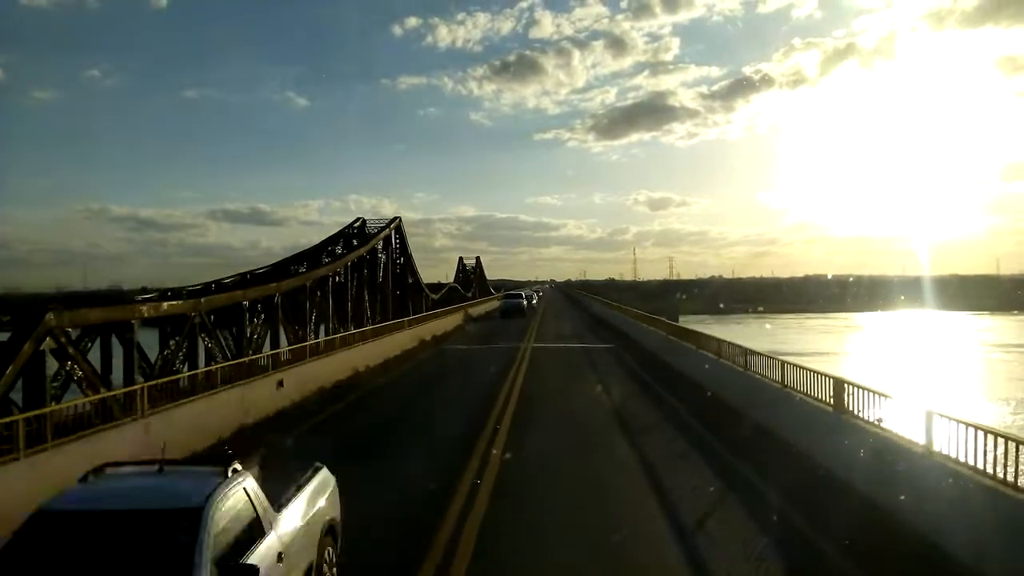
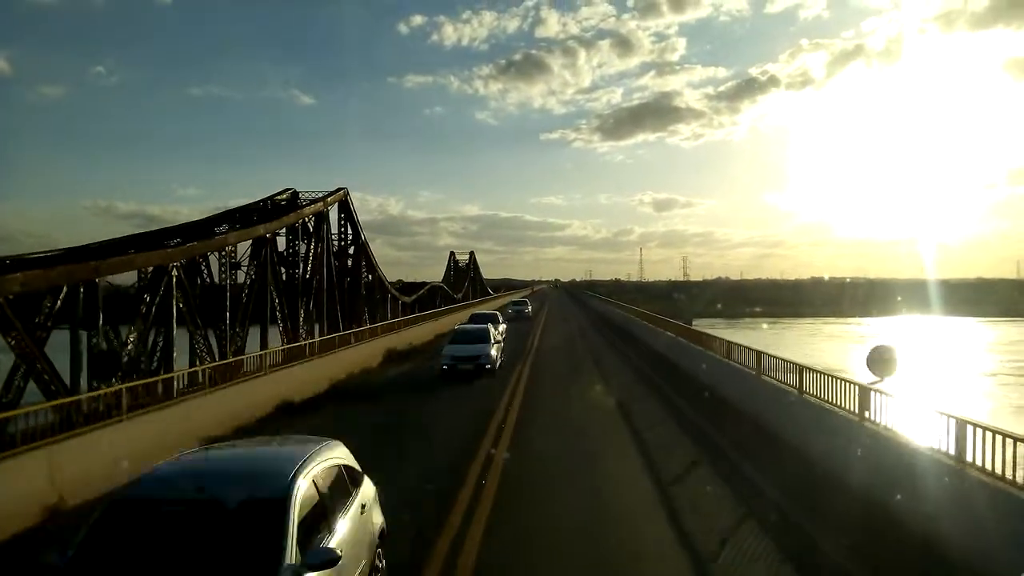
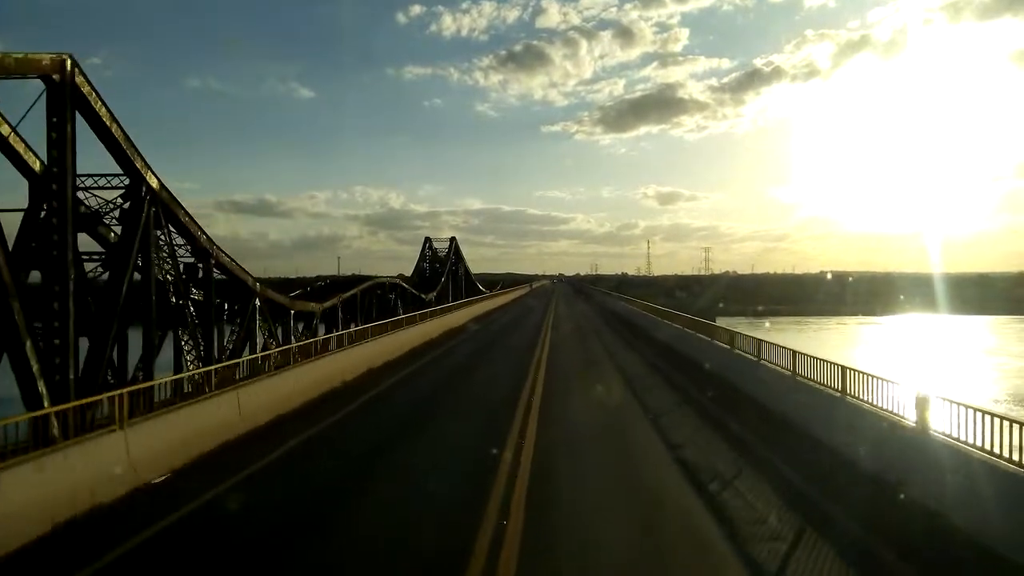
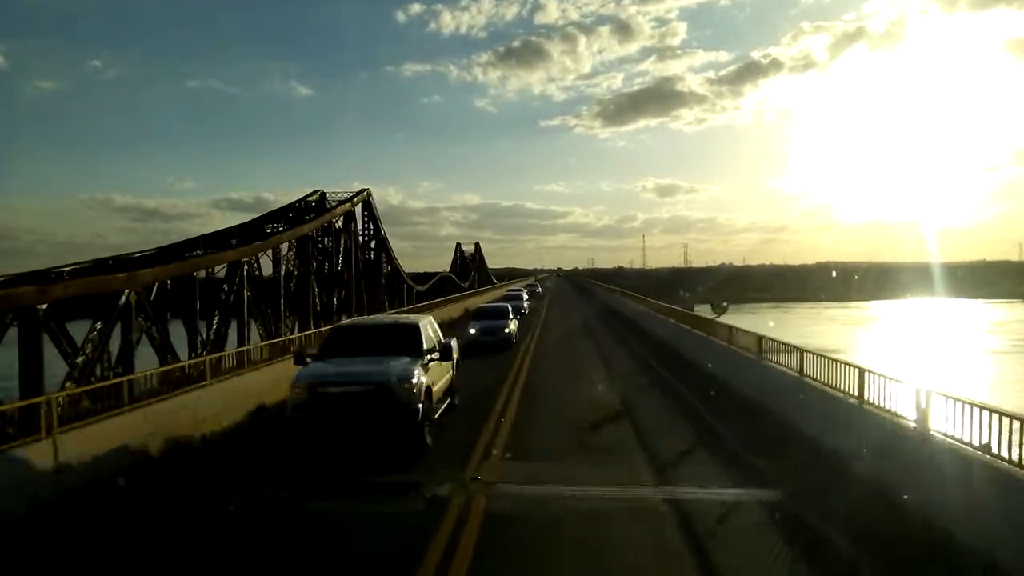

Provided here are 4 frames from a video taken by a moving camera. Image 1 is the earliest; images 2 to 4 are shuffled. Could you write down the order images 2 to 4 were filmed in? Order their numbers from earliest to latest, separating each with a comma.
4, 2, 3
